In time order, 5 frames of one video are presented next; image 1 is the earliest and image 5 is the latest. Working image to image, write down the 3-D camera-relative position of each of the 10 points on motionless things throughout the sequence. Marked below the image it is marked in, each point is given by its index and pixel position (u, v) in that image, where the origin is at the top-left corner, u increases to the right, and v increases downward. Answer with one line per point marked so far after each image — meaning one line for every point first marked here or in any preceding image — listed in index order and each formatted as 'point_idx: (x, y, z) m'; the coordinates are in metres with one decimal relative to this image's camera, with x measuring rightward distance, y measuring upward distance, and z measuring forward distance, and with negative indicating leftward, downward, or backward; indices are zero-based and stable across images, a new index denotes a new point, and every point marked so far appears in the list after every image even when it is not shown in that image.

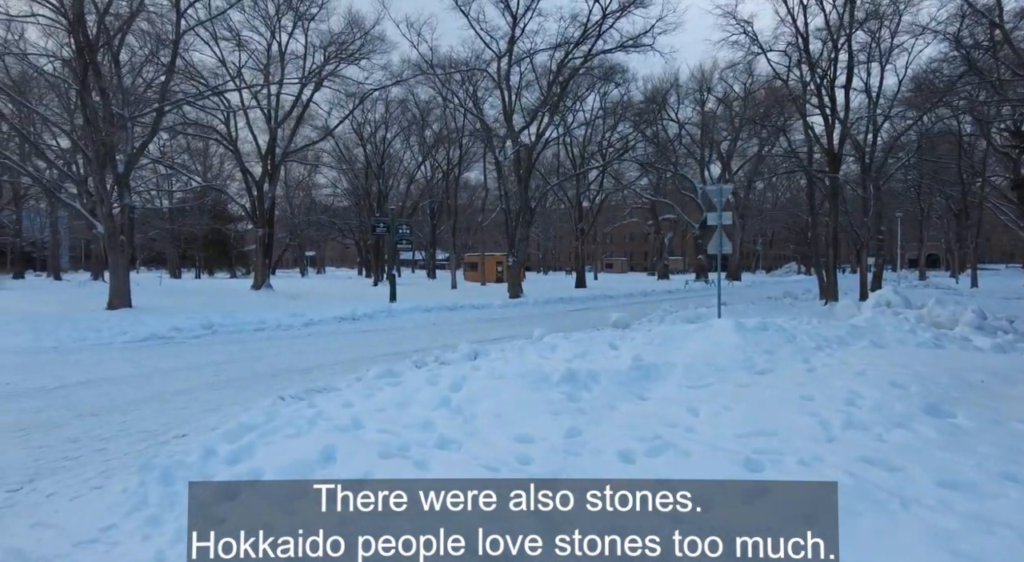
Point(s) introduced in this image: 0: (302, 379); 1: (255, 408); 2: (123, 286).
0: (-2.4, -1.2, +8.2) m
1: (-2.3, -1.2, +6.2) m
2: (-10.7, -0.1, +18.7) m
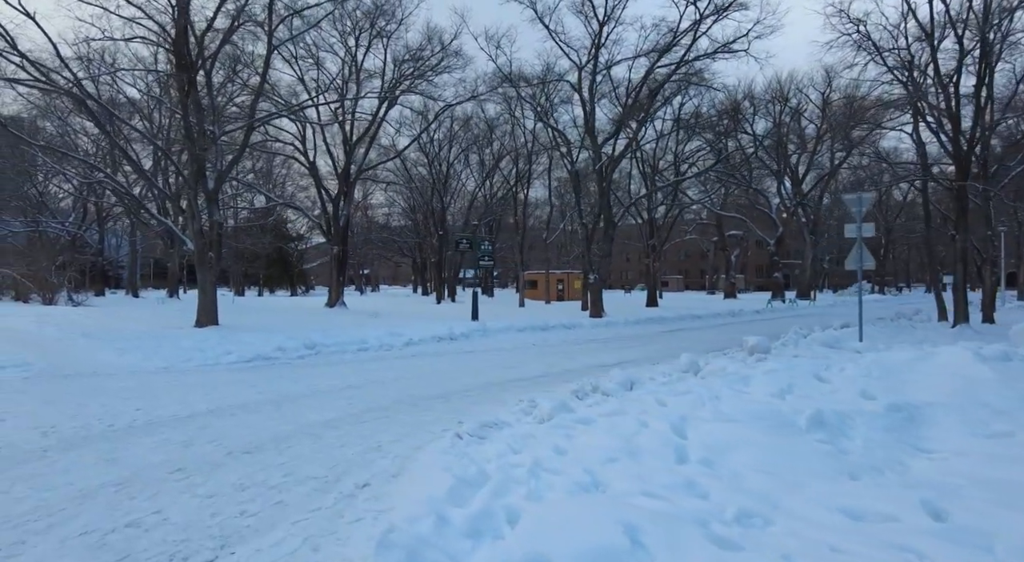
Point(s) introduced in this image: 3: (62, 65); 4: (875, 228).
0: (-0.5, -1.4, +7.2) m
1: (-0.6, -1.3, +5.2) m
2: (-8.1, -0.6, +18.3) m
3: (-10.4, +5.0, +15.8) m
4: (+7.3, +1.1, +13.8) m
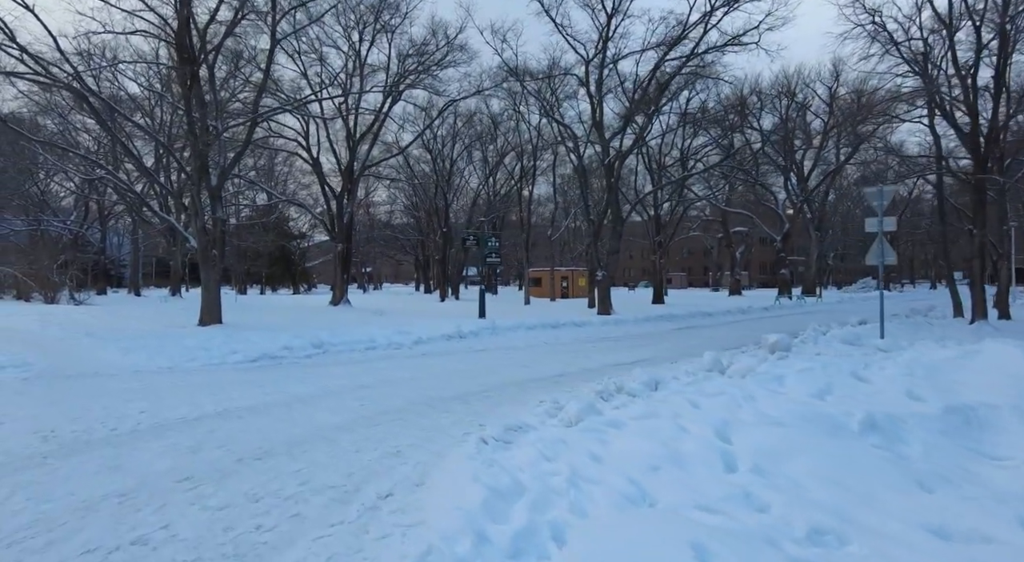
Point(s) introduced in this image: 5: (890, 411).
0: (-0.3, -1.3, +6.9) m
1: (-0.3, -1.3, +4.9) m
2: (-7.9, -0.5, +17.9) m
3: (-10.2, +5.1, +15.5) m
4: (+7.6, +1.2, +13.4) m
5: (+2.9, -1.0, +5.3) m
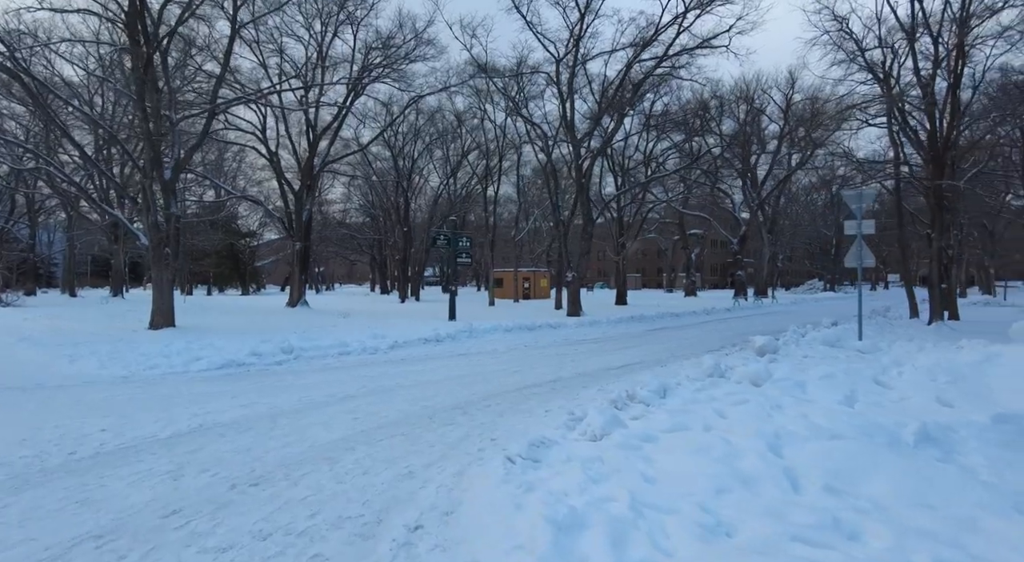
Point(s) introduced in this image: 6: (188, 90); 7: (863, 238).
0: (-0.2, -1.3, +6.4) m
1: (-0.1, -1.3, +4.4) m
2: (-8.5, -0.6, +16.9) m
3: (-10.7, +5.0, +14.3) m
4: (+7.2, +1.1, +13.4) m
5: (+3.1, -1.0, +5.0) m
6: (-8.6, +5.1, +18.1) m
7: (+7.1, +0.9, +13.7) m
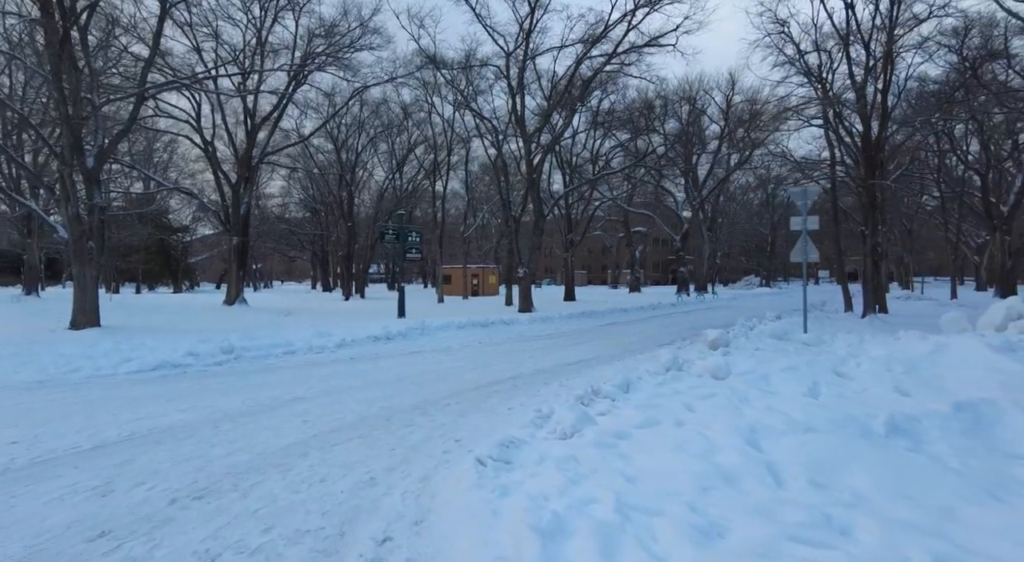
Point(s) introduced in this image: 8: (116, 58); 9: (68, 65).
0: (-0.6, -1.3, +6.1) m
1: (-0.3, -1.2, +4.1) m
2: (-9.7, -0.5, +15.9) m
3: (-11.7, +5.1, +13.1) m
4: (+6.2, +1.2, +13.7) m
5: (+2.9, -1.0, +5.0) m
6: (-9.9, +5.2, +17.1) m
7: (+6.1, +1.0, +14.0) m
8: (-10.6, +5.9, +18.2) m
9: (-9.7, +4.7, +15.0) m
